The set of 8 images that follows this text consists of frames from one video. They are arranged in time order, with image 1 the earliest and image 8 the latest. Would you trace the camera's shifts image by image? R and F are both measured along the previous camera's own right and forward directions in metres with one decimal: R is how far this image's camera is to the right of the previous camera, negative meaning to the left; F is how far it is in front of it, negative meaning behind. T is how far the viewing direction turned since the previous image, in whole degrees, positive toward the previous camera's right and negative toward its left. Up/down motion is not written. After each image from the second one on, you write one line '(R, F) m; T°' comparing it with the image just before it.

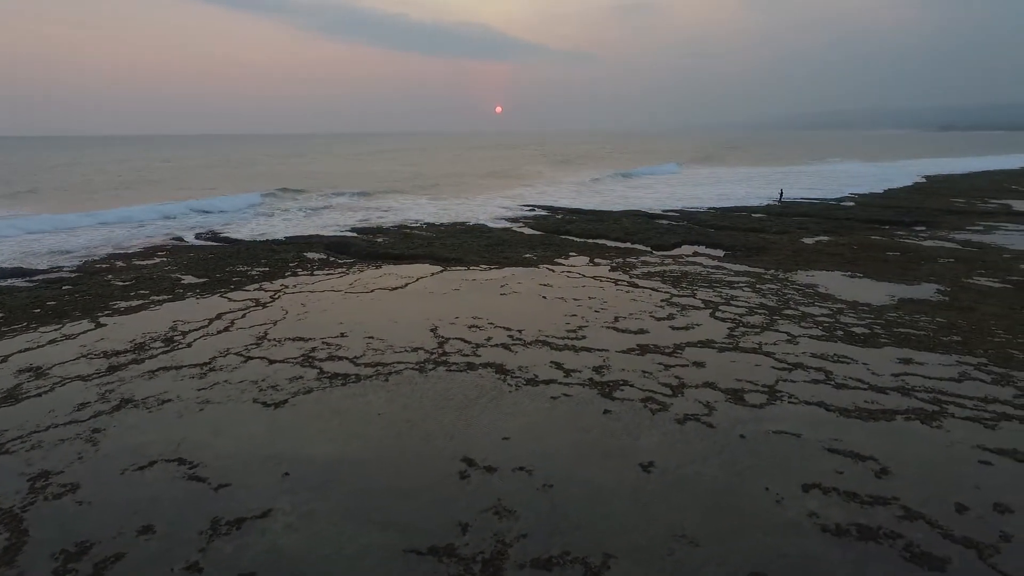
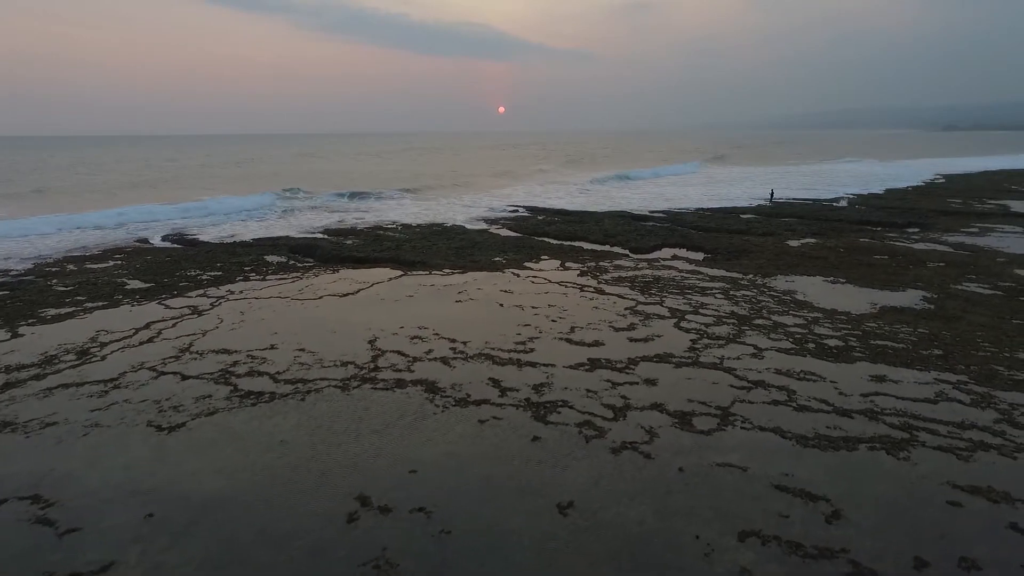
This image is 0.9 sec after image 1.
(+0.8, +0.7) m; 0°
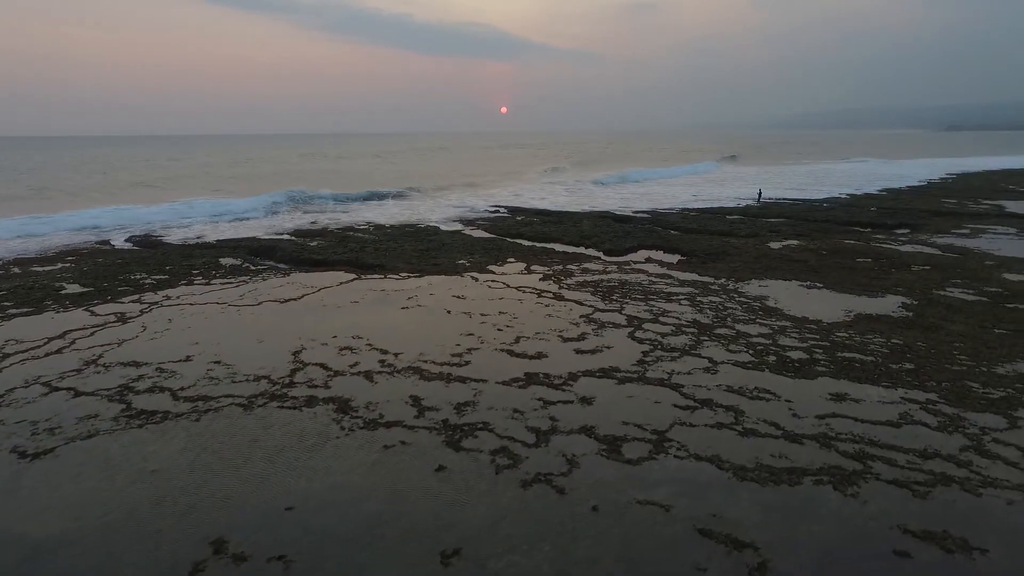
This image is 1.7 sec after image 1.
(+0.8, +0.6) m; 0°
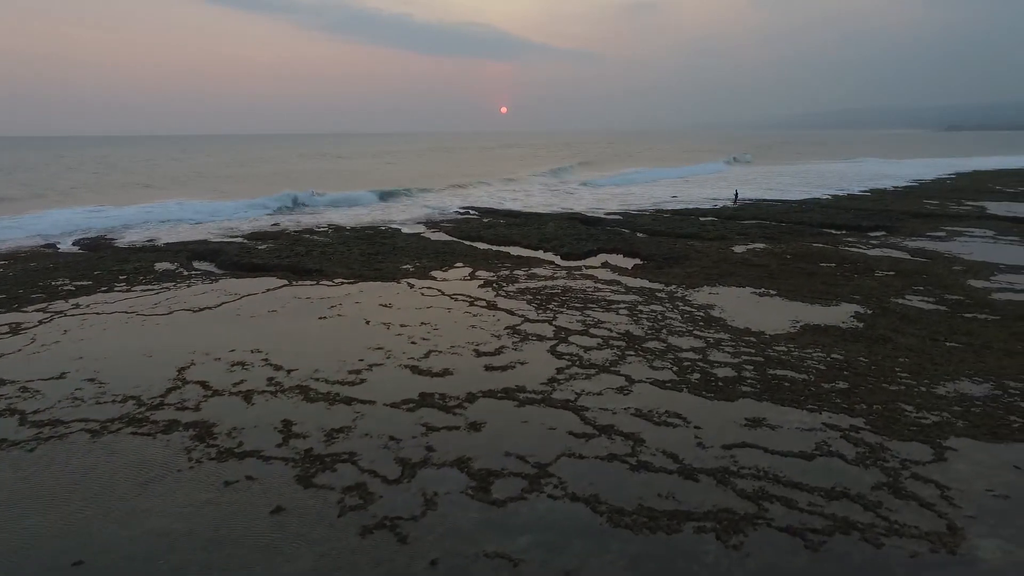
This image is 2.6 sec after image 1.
(+1.1, +0.6) m; 0°
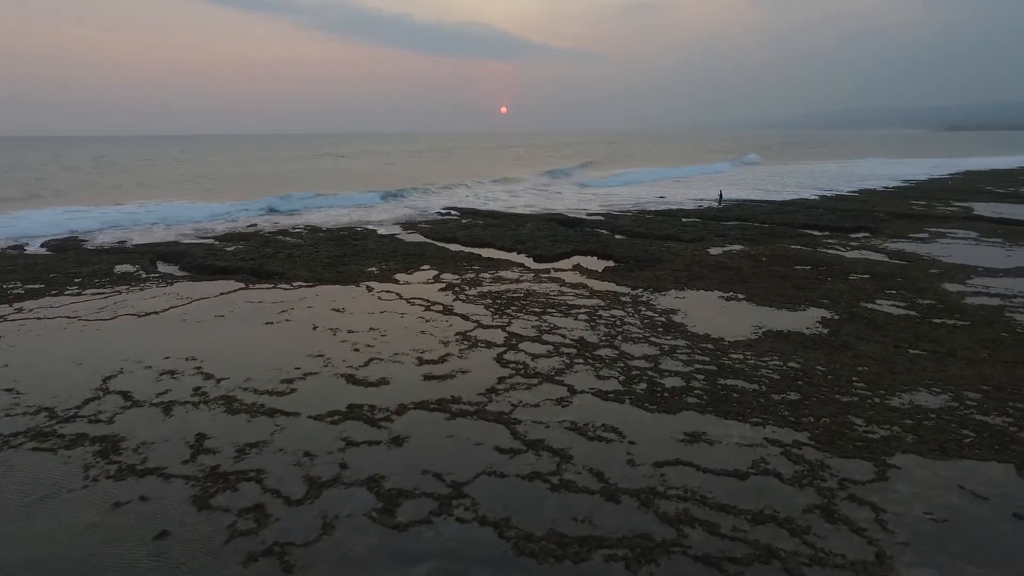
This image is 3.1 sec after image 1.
(+0.7, +0.3) m; 0°
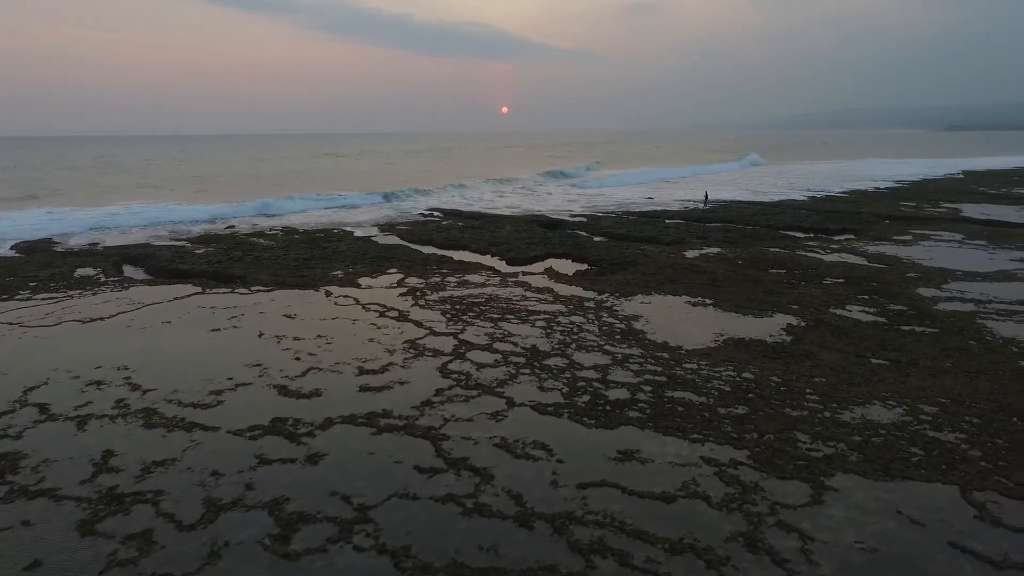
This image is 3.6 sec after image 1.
(+0.6, +0.3) m; 0°
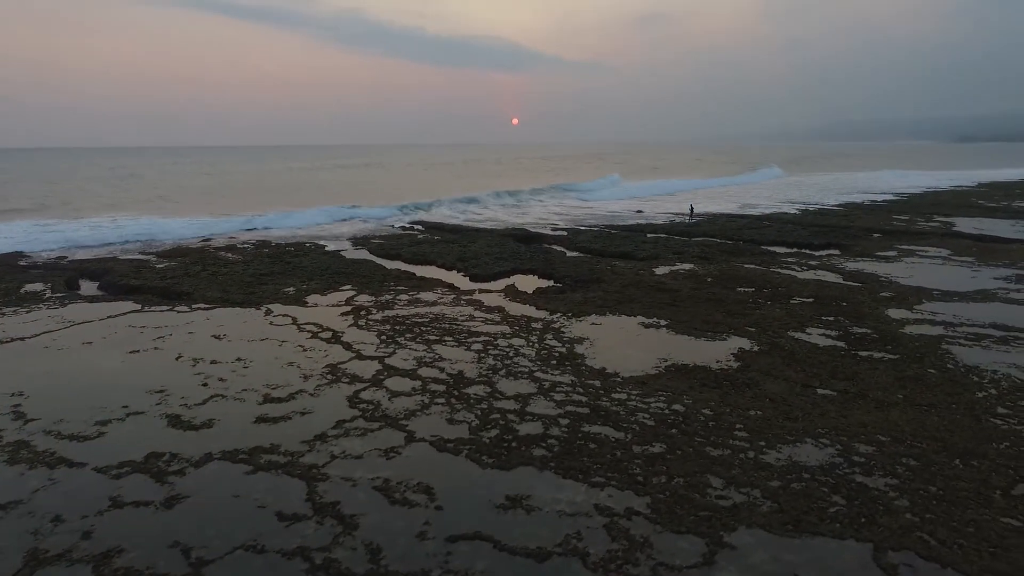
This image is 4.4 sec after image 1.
(+1.0, +0.5) m; -1°
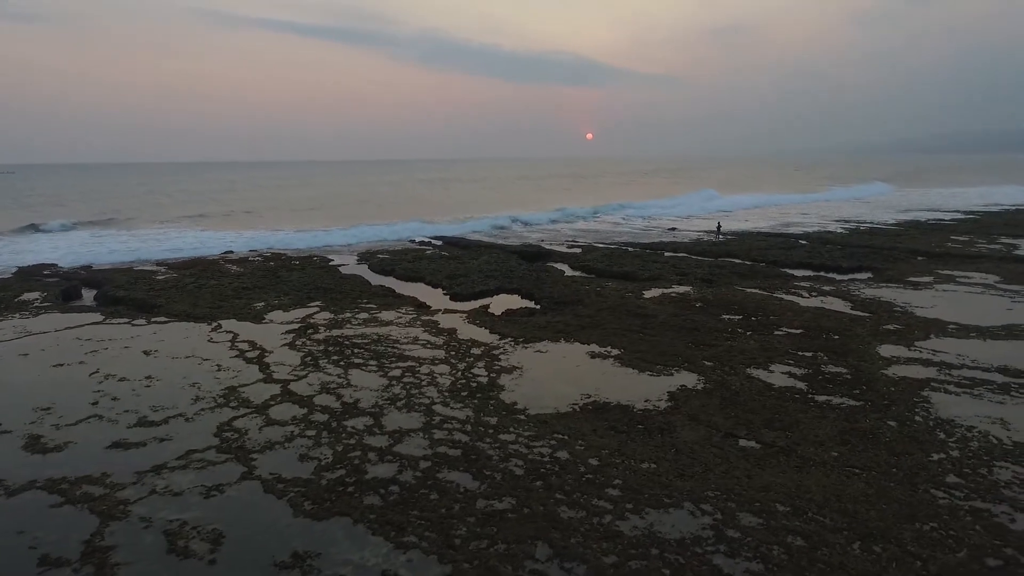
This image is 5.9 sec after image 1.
(+1.8, +0.7) m; -7°
